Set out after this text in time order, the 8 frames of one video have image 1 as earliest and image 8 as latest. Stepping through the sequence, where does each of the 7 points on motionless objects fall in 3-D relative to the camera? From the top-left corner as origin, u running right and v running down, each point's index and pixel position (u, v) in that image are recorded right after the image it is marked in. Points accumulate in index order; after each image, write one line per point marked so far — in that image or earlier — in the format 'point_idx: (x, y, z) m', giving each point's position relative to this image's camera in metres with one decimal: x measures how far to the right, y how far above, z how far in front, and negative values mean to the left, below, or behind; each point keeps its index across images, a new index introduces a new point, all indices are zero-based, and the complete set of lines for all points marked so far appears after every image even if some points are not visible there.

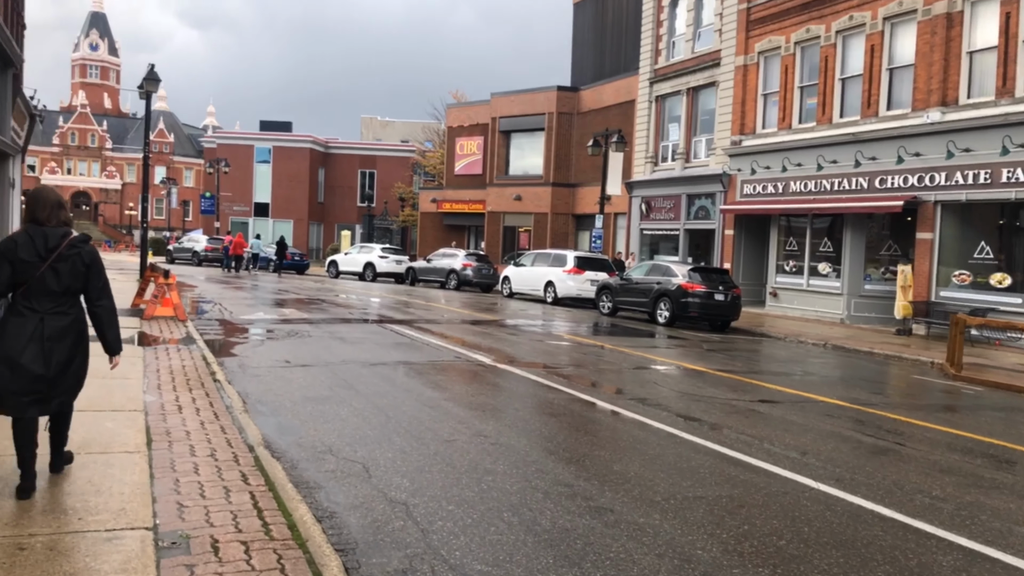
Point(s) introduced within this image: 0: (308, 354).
0: (-2.8, -0.9, +11.7) m
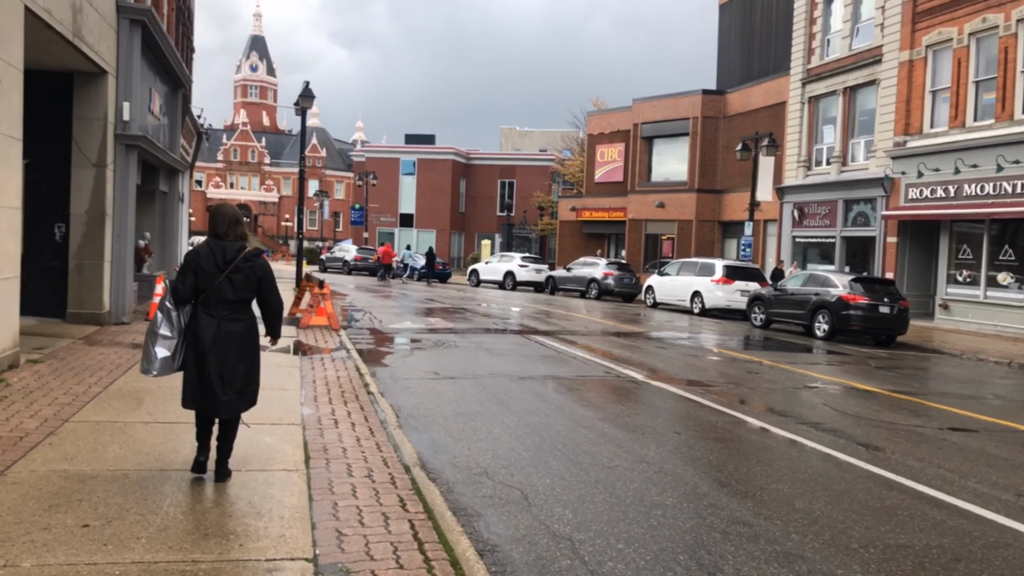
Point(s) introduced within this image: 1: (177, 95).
0: (-0.8, -1.1, +11.6) m
1: (-7.5, +4.3, +19.1) m
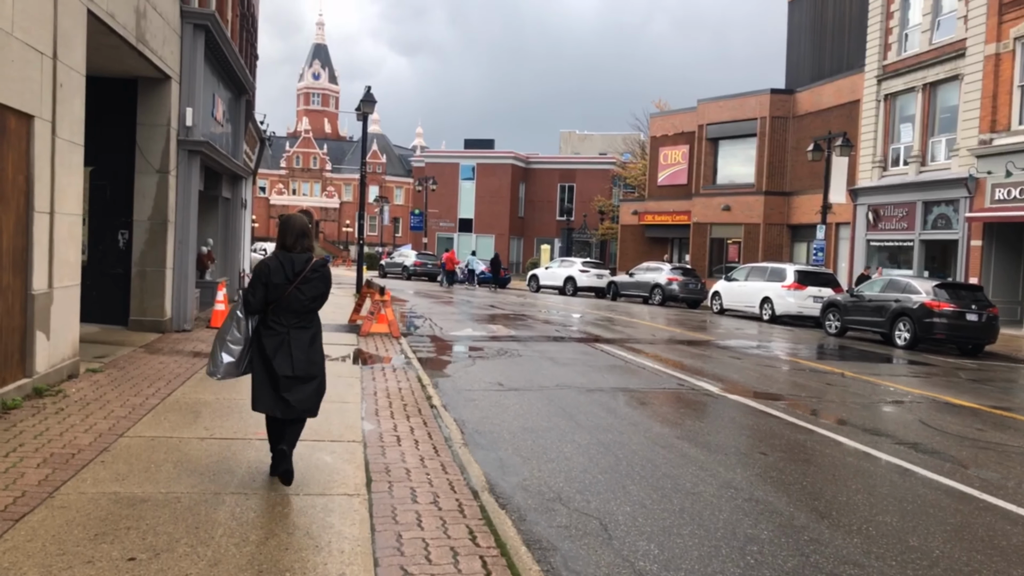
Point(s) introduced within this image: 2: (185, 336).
0: (+0.1, -1.1, +11.2) m
1: (-6.1, +4.2, +19.1) m
2: (-4.8, -0.7, +12.5) m
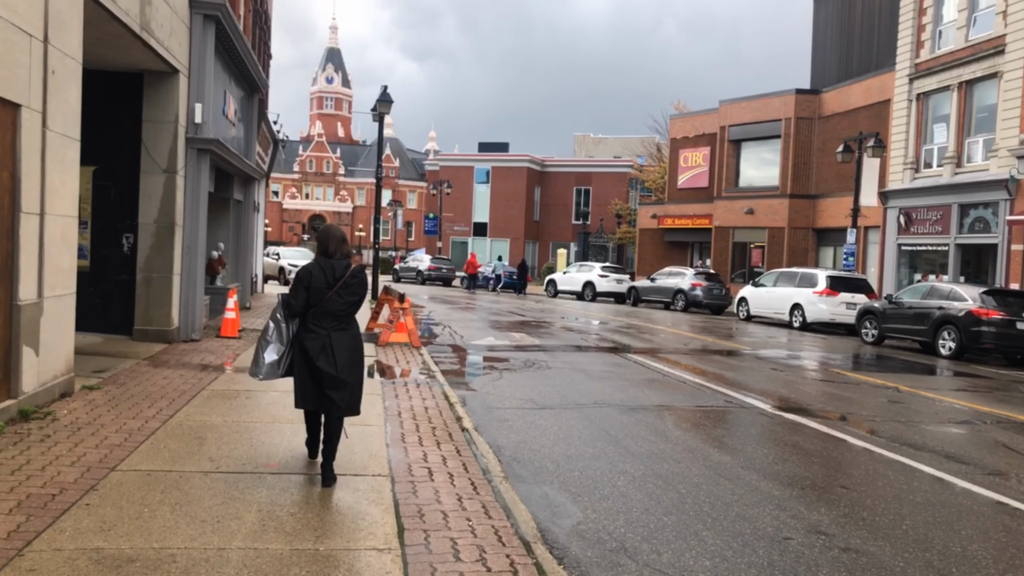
0: (+0.5, -1.2, +10.3) m
1: (-5.6, +4.1, +18.4) m
2: (-4.4, -0.8, +11.7) m
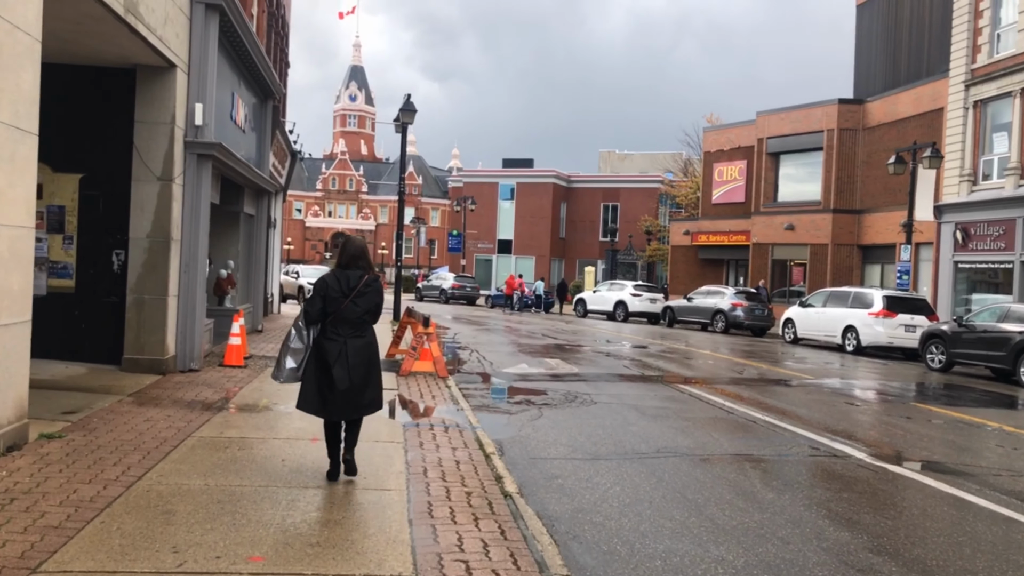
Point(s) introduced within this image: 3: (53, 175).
0: (+0.9, -1.5, +8.8) m
1: (-4.9, +3.6, +17.1) m
2: (-3.9, -1.1, +10.3) m
3: (-5.5, +1.4, +10.3) m
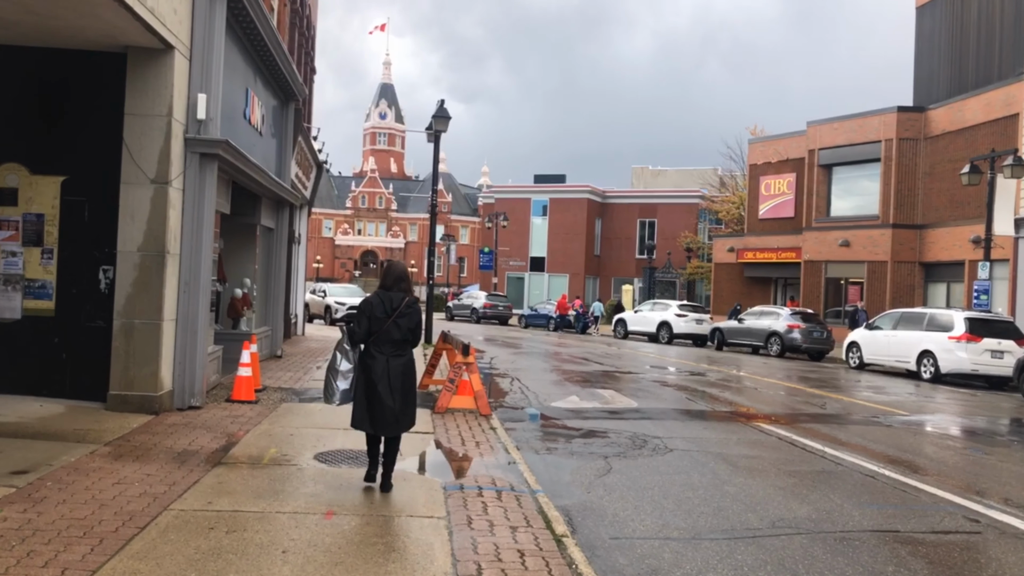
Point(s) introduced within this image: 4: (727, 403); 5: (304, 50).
0: (+1.5, -1.7, +7.0) m
1: (-4.1, +3.3, +15.6) m
2: (-3.3, -1.3, +8.6) m
3: (-4.9, +1.1, +8.7) m
4: (+3.4, -1.8, +13.4) m
5: (-4.6, +5.3, +19.0) m
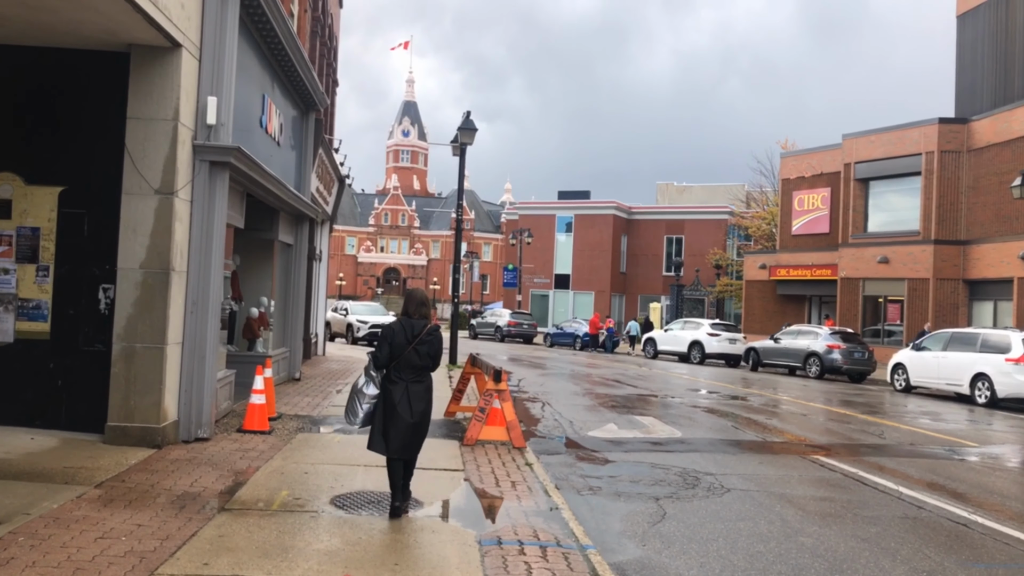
0: (+1.8, -1.9, +6.0) m
1: (-3.5, +2.9, +14.8) m
2: (-2.9, -1.5, +7.8) m
3: (-4.5, +0.9, +8.0) m
4: (+3.8, -2.1, +12.4) m
5: (-4.0, +4.9, +18.4) m
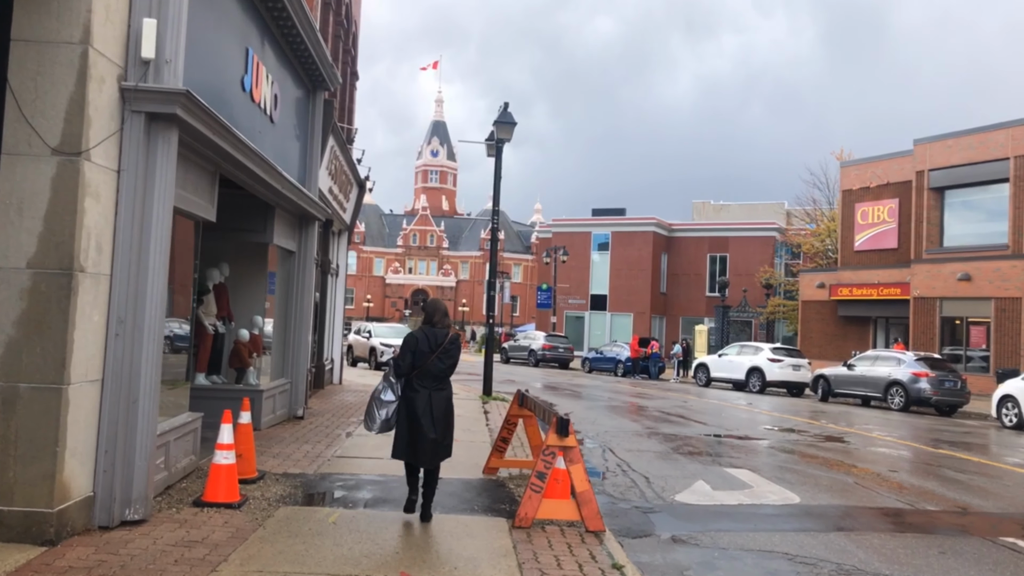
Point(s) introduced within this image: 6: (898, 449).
0: (+2.3, -1.9, +3.1) m
1: (-2.8, +2.7, +12.2) m
2: (-2.4, -1.6, +5.1) m
3: (-4.0, +0.9, +5.3) m
4: (+4.5, -2.3, +9.4) m
5: (-3.2, +4.6, +15.8) m
6: (+6.6, -2.8, +14.6) m
